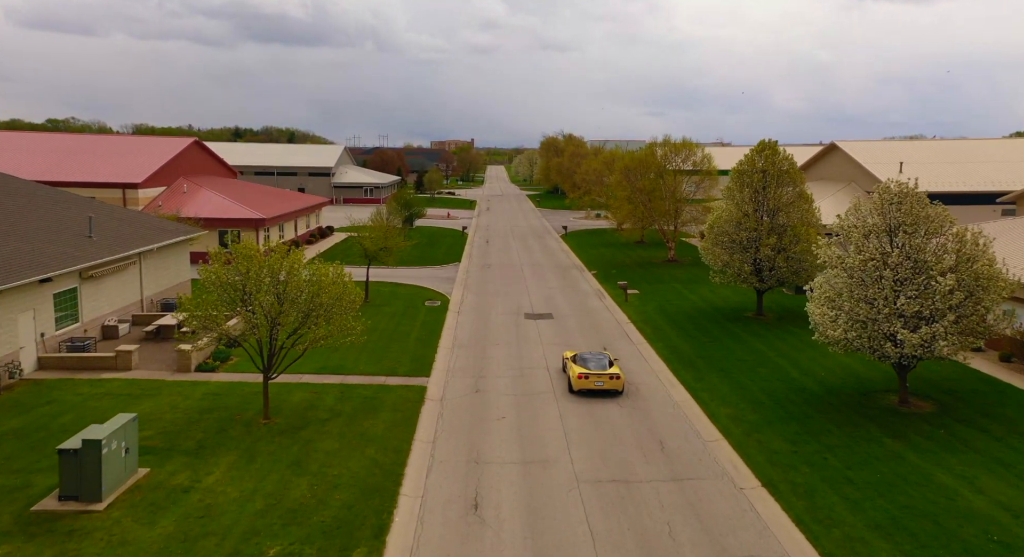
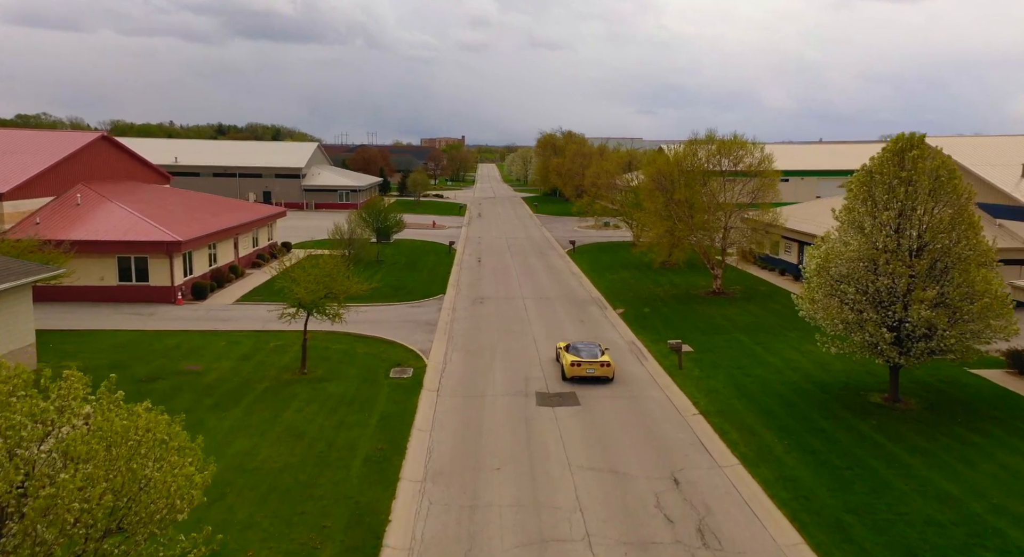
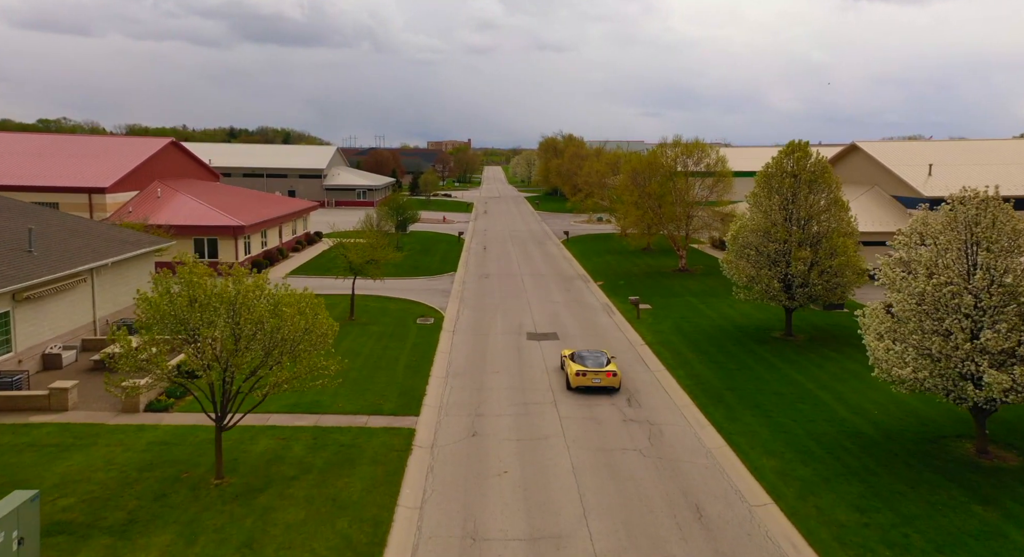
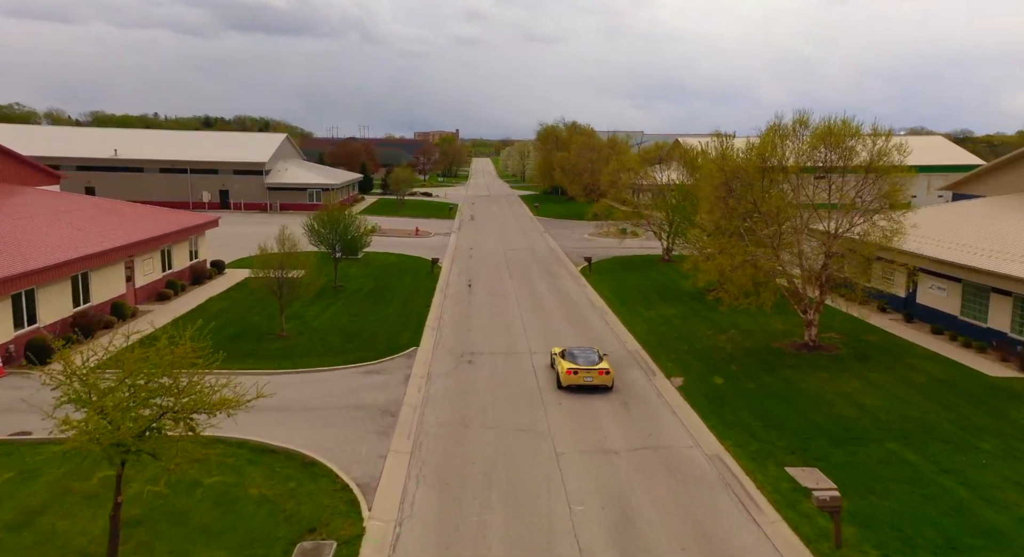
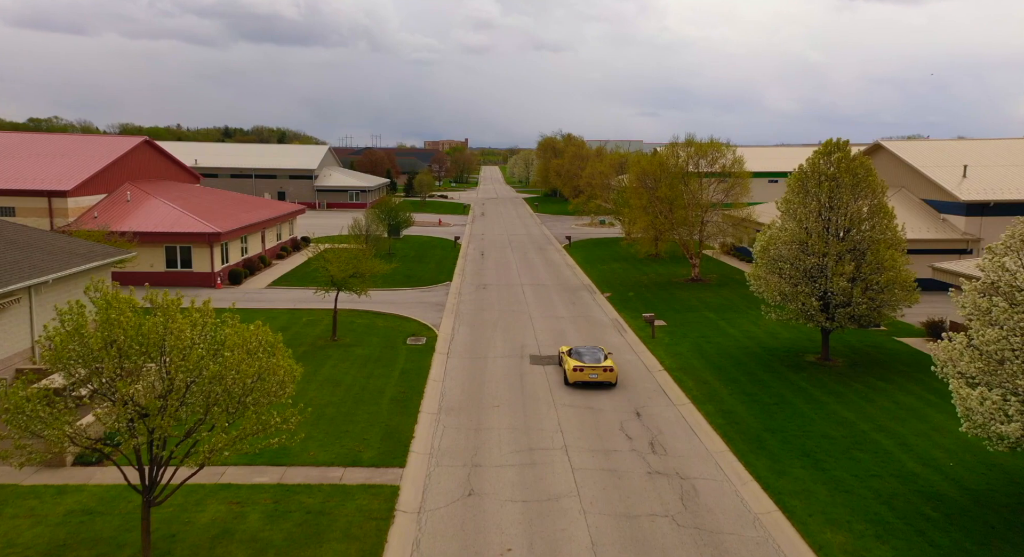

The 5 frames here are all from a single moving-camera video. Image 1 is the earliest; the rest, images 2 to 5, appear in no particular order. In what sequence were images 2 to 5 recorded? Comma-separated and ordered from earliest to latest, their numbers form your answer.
3, 5, 2, 4
